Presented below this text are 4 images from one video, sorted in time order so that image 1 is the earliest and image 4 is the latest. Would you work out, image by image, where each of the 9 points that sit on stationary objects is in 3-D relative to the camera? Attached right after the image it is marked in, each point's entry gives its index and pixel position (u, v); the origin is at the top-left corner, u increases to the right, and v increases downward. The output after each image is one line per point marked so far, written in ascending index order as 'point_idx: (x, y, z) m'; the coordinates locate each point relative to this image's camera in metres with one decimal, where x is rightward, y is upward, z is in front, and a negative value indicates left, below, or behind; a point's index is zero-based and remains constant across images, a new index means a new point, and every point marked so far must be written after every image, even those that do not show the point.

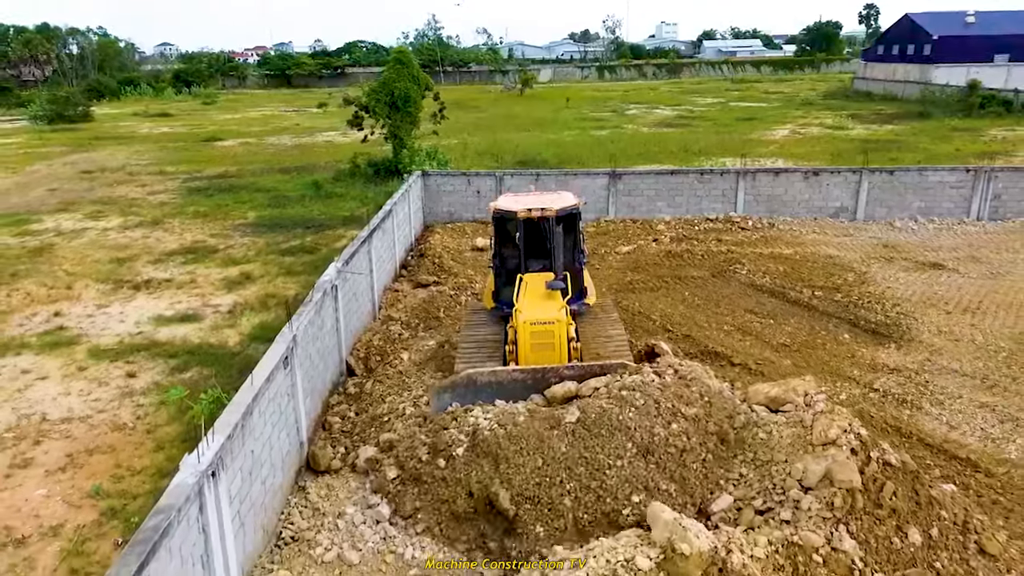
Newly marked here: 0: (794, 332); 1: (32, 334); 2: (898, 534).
0: (+4.0, -0.6, +11.0) m
1: (-7.0, -0.7, +11.2) m
2: (+2.9, -1.8, +5.7) m
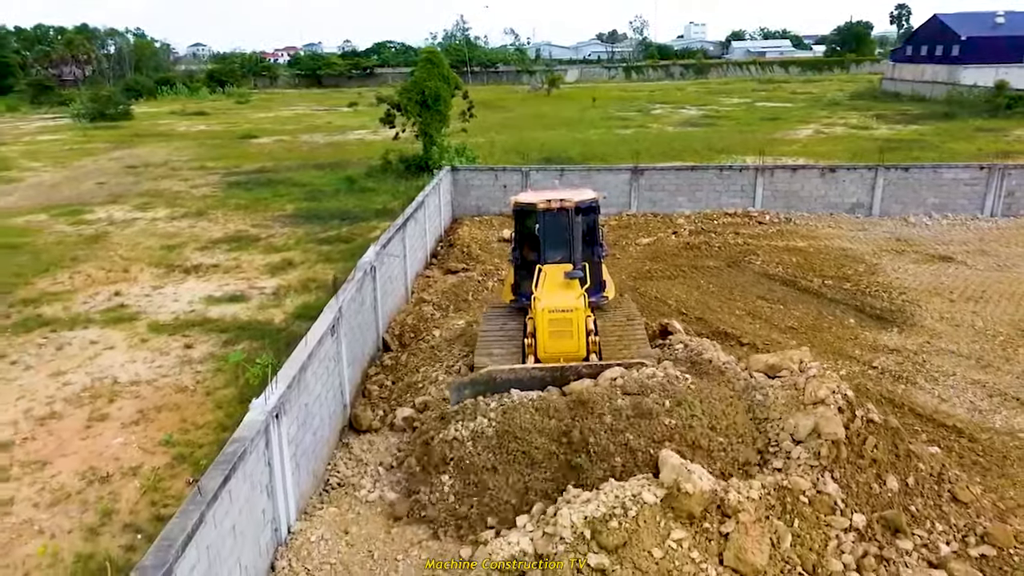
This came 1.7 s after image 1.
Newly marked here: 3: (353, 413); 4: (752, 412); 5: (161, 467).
0: (+4.4, -0.4, +11.7) m
1: (-6.6, -0.4, +12.2) m
2: (+3.1, -1.6, +6.4) m
3: (-1.8, -1.4, +8.7) m
4: (+2.3, -1.2, +7.3) m
5: (-3.4, -1.7, +7.5) m
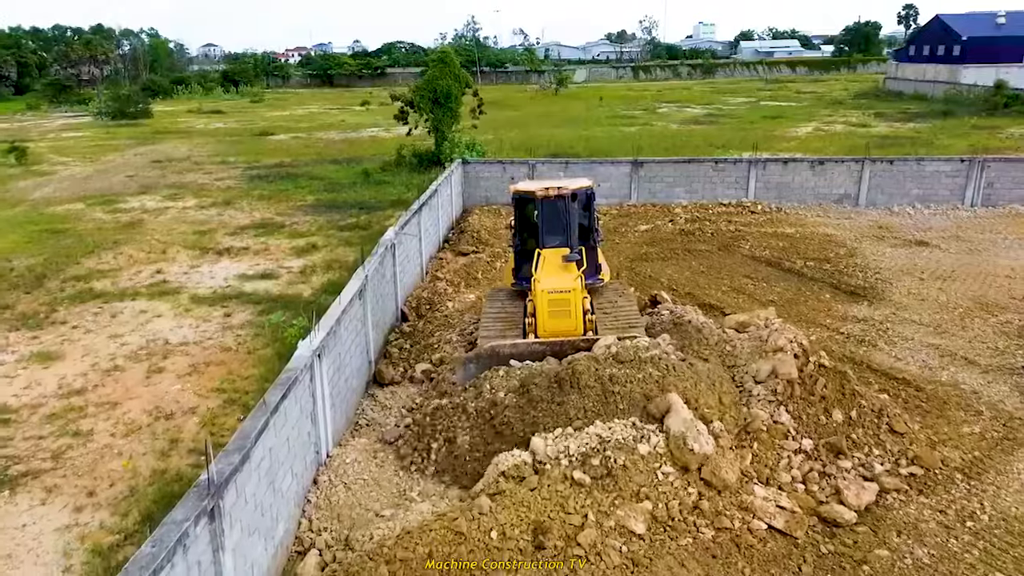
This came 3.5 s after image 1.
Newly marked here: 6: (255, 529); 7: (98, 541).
0: (+4.5, -0.1, +12.8) m
1: (-6.5, 0.0, +13.5) m
2: (+3.1, -1.2, +7.6) m
3: (-1.7, -1.0, +10.0) m
4: (+2.3, -0.8, +8.4) m
5: (-3.4, -1.4, +8.8) m
6: (-1.9, -1.8, +5.7) m
7: (-3.5, -2.1, +6.4) m
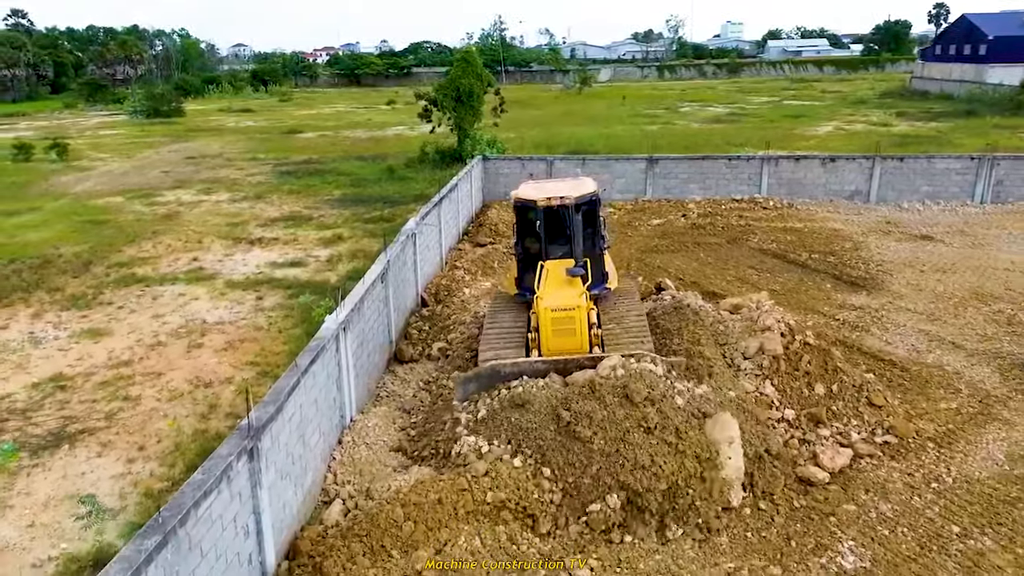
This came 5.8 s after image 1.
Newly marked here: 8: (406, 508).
0: (+4.8, +0.1, +13.4) m
1: (-6.2, +0.3, +14.4) m
2: (+3.2, -1.1, +8.2) m
3: (-1.6, -0.8, +10.7) m
4: (+2.4, -0.6, +9.1) m
5: (-3.3, -1.1, +9.6) m
6: (-1.9, -1.6, +6.5) m
7: (-3.4, -1.9, +7.3) m
8: (-0.9, -1.9, +6.6) m
